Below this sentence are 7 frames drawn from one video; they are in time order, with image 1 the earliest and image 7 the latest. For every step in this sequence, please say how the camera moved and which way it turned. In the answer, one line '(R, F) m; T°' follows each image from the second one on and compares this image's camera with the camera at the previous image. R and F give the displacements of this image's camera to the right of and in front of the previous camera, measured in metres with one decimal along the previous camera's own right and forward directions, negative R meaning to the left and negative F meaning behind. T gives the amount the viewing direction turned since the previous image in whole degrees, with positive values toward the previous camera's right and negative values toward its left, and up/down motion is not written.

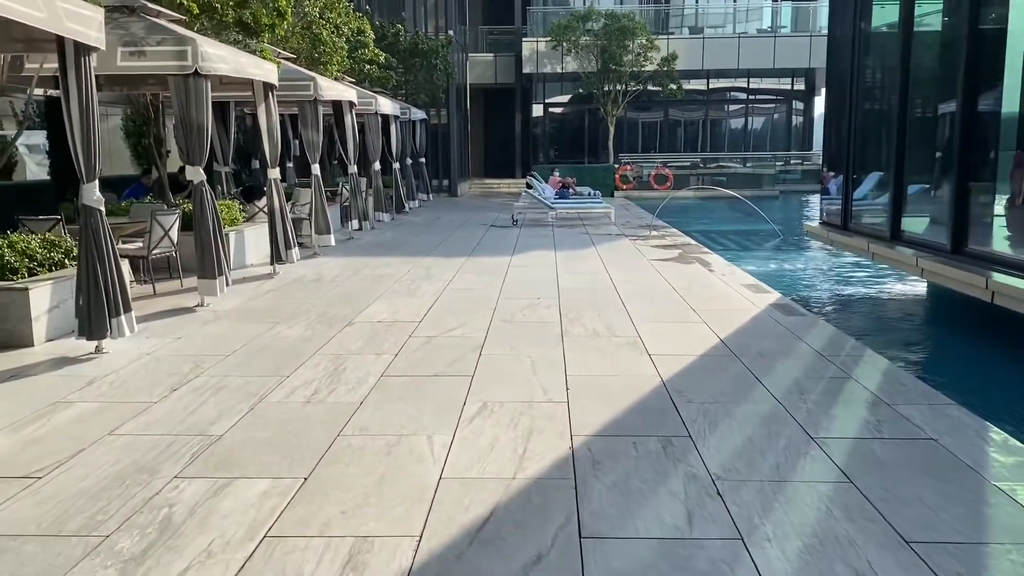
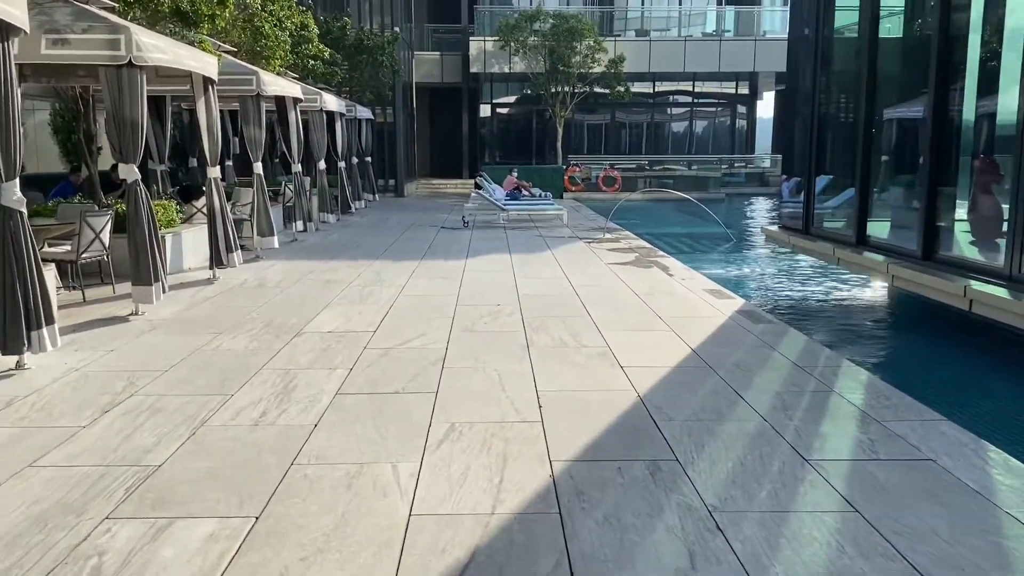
(-0.1, +0.4) m; +4°
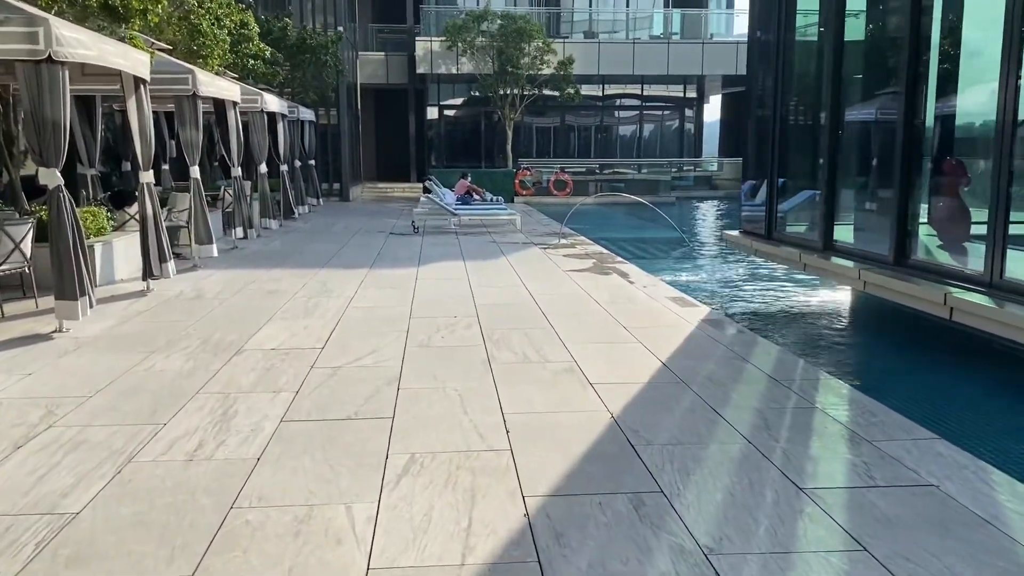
(-0.1, +0.4) m; +4°
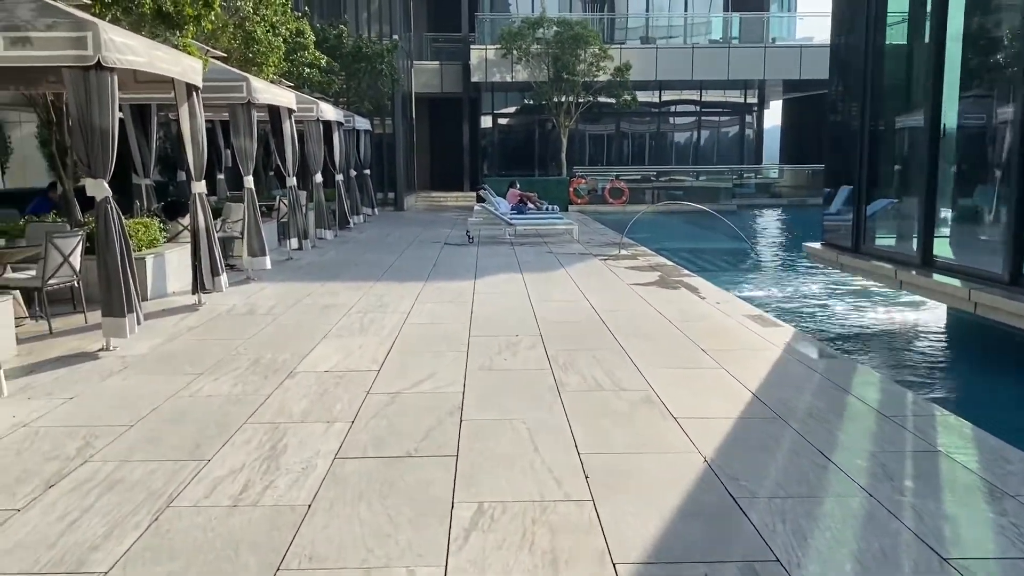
(-0.1, +0.5) m; -3°
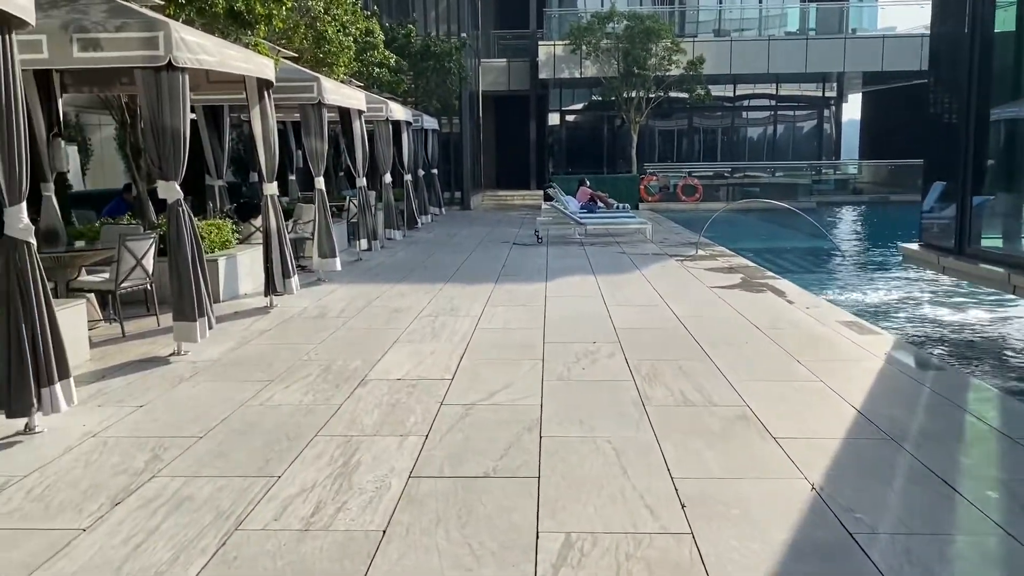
(-0.1, +0.3) m; -4°
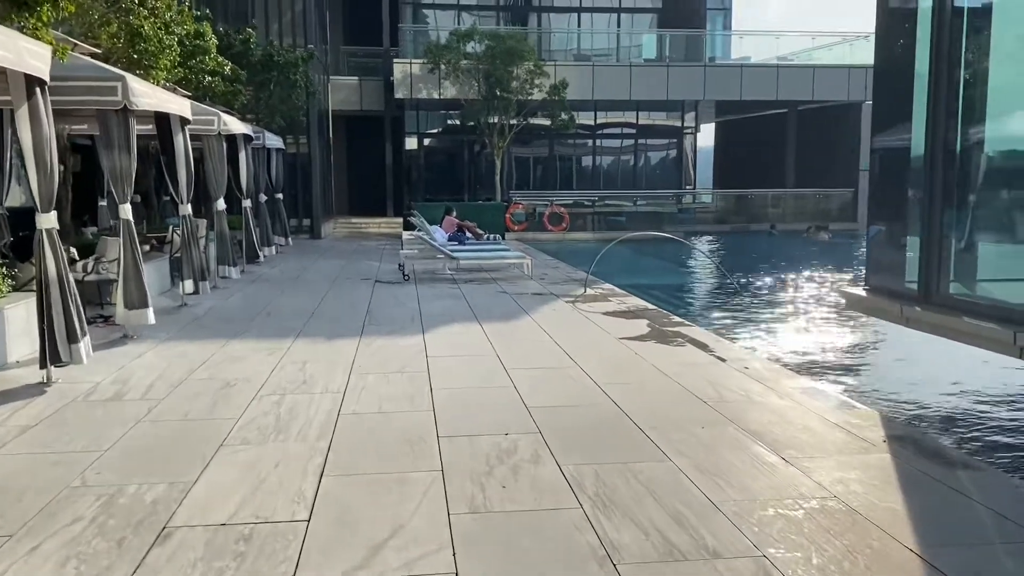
(-0.2, +1.9) m; +10°
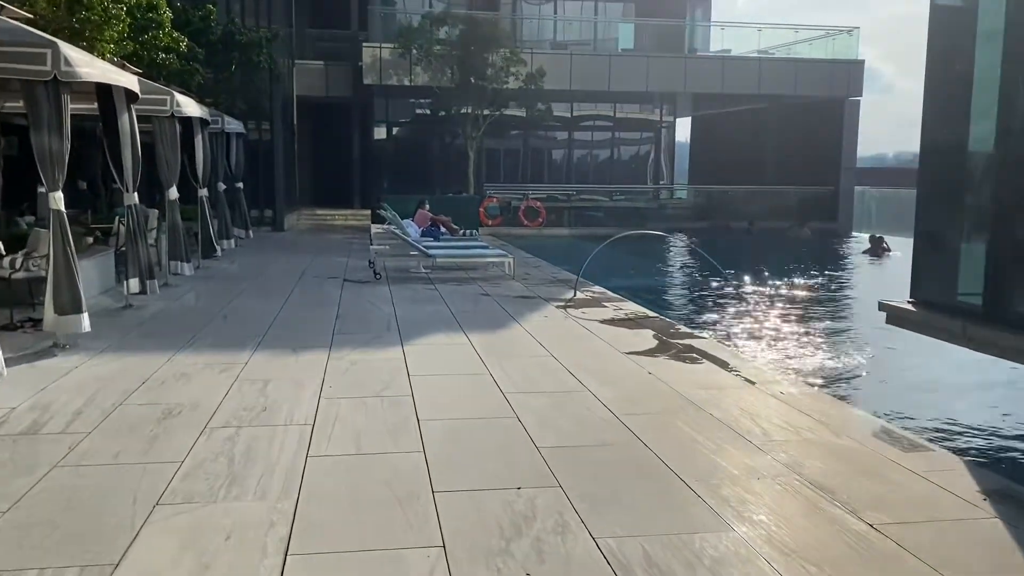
(-0.2, +1.0) m; +2°
